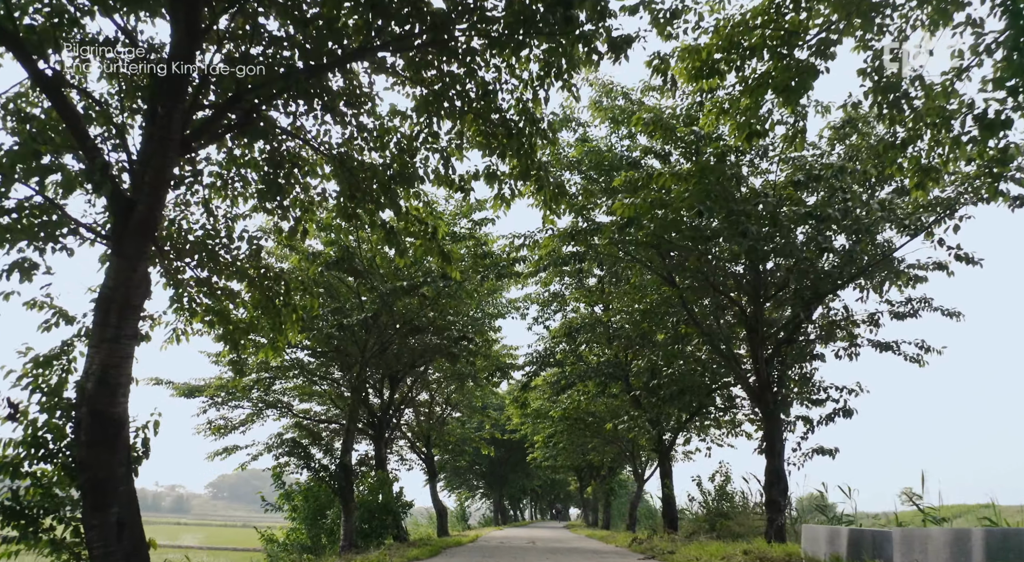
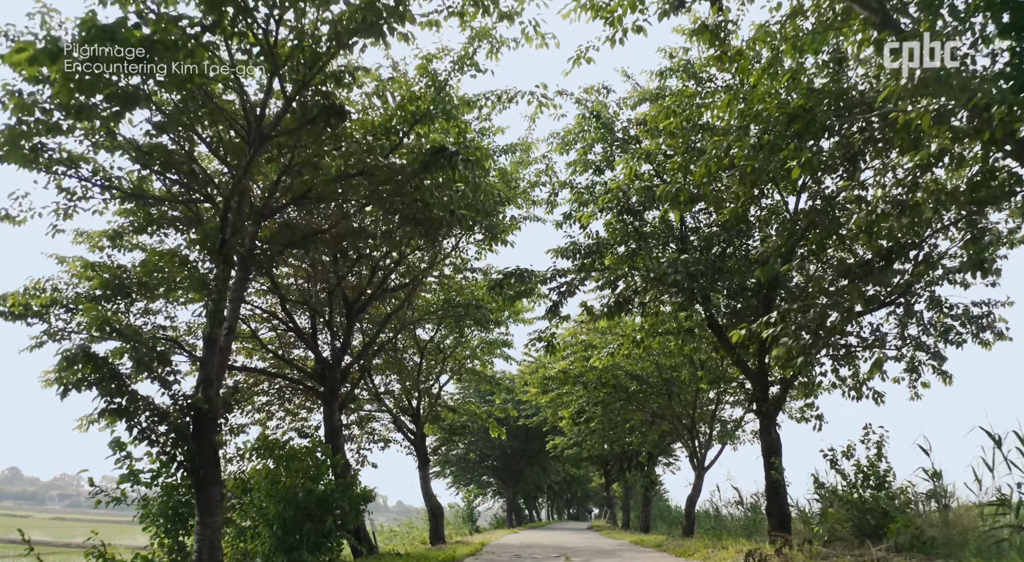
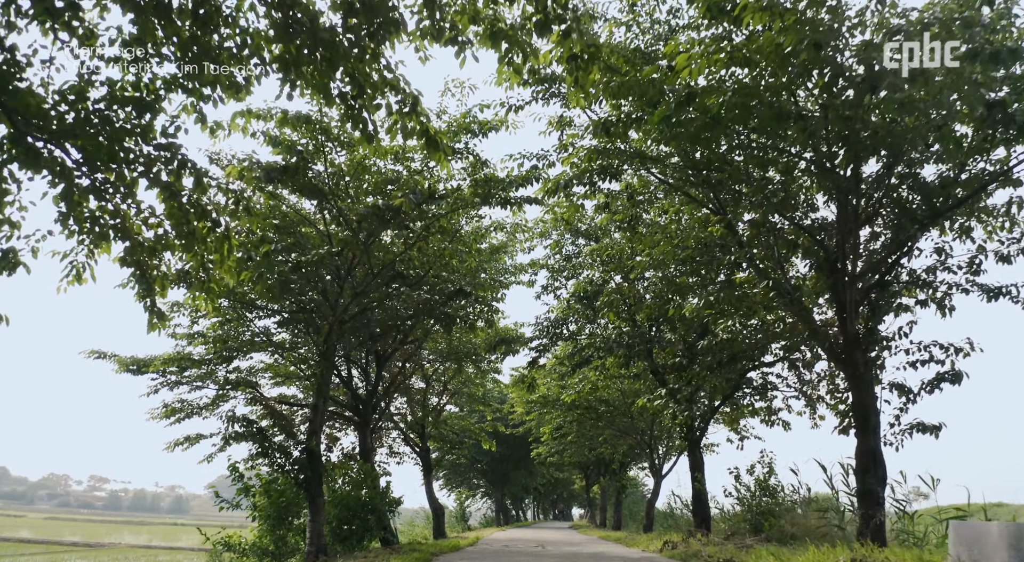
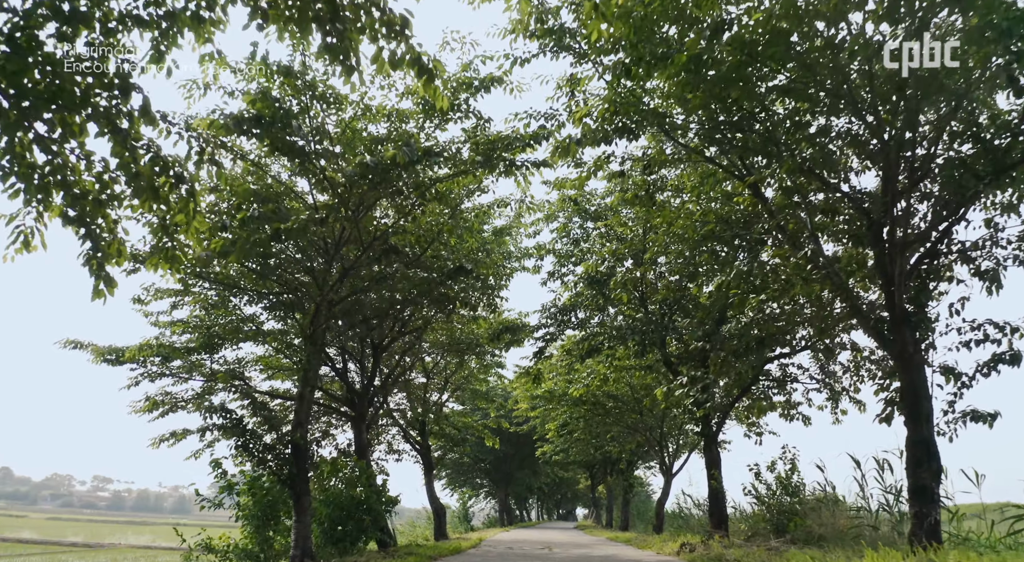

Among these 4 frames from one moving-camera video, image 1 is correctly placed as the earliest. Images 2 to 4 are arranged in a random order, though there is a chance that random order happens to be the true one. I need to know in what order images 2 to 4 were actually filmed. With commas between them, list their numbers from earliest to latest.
3, 4, 2
